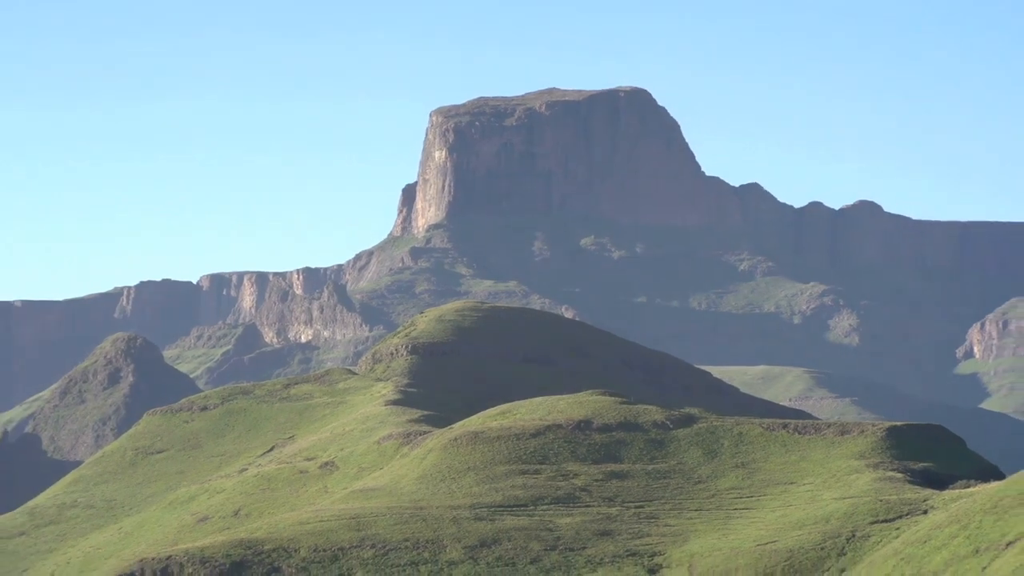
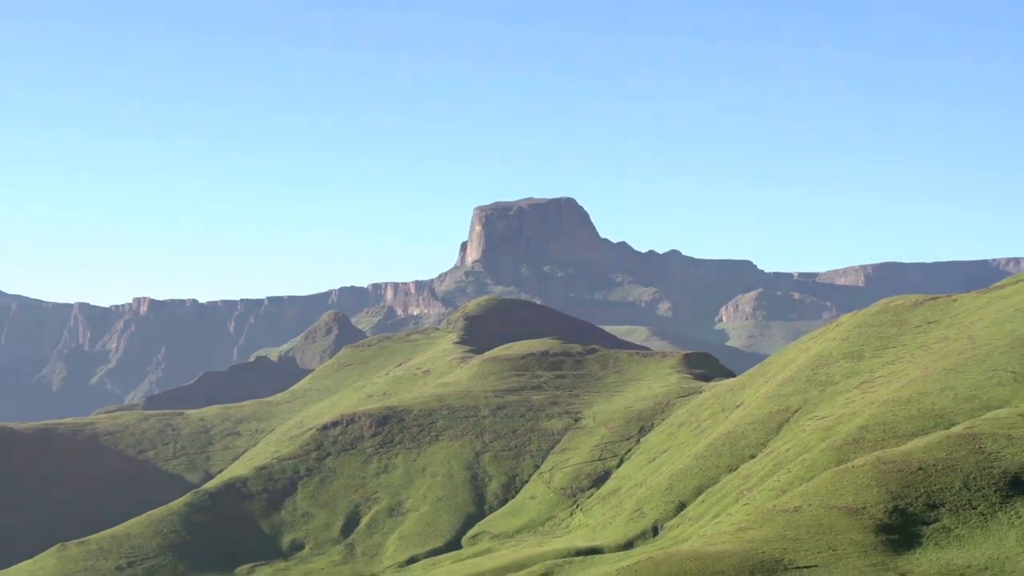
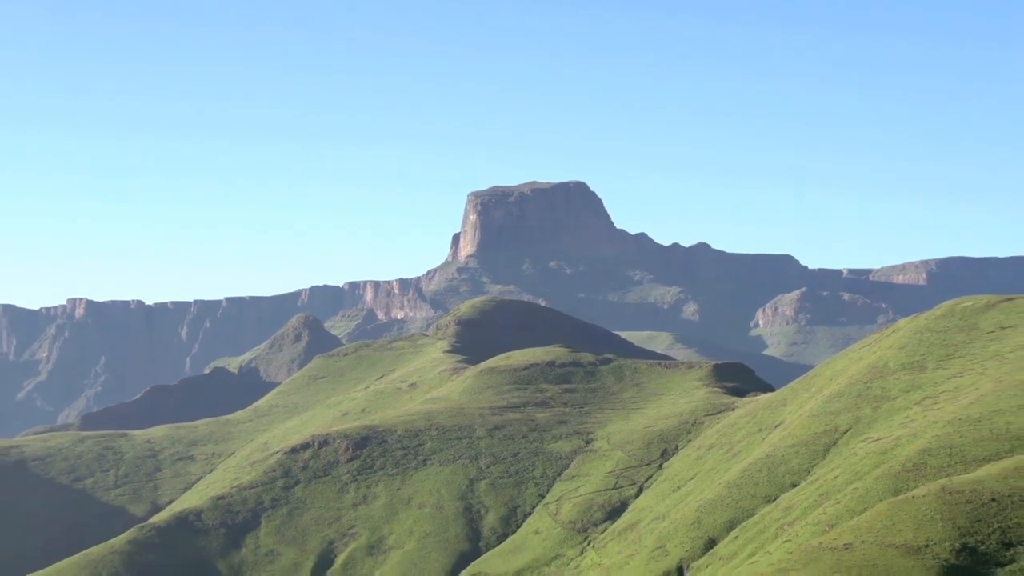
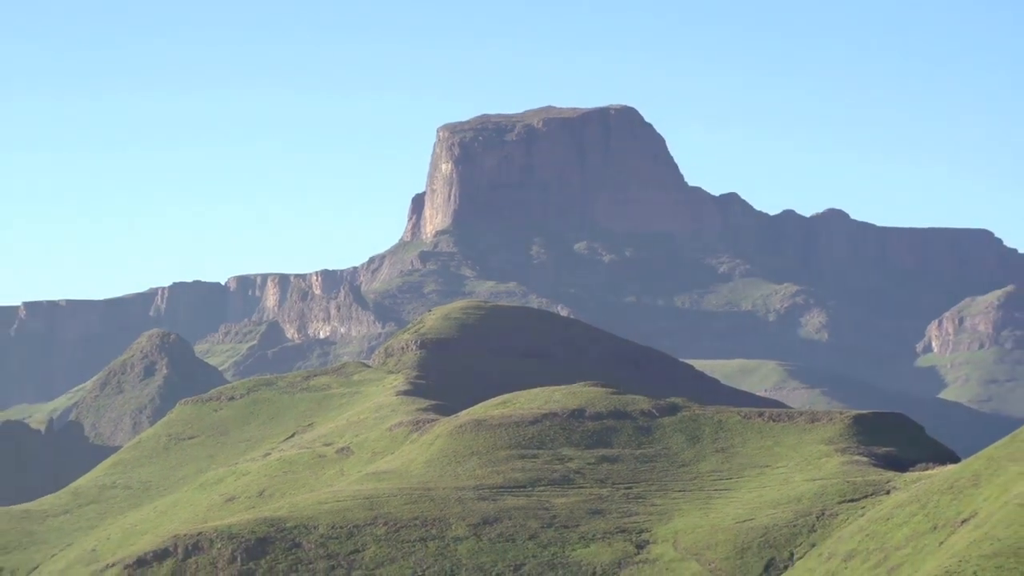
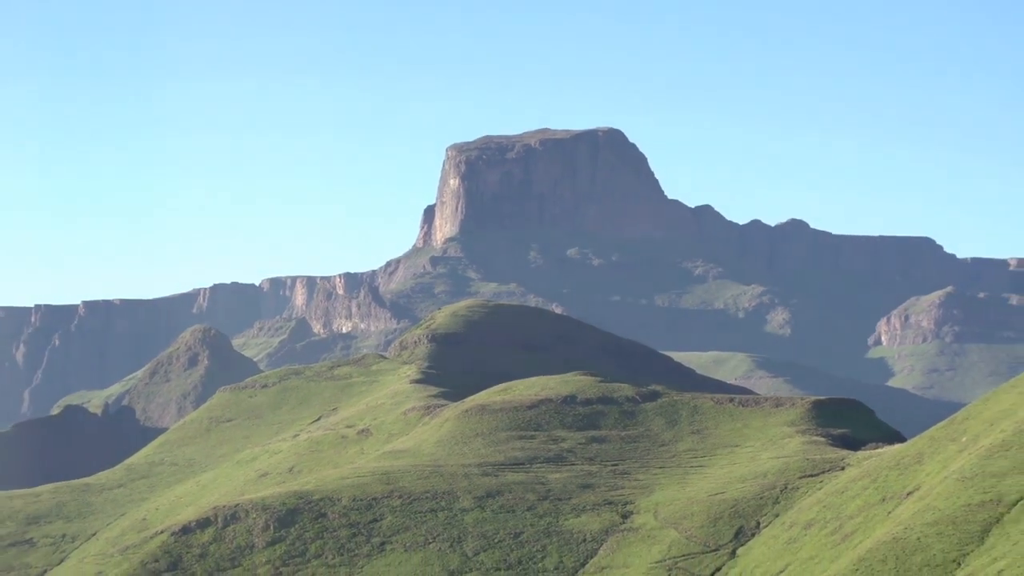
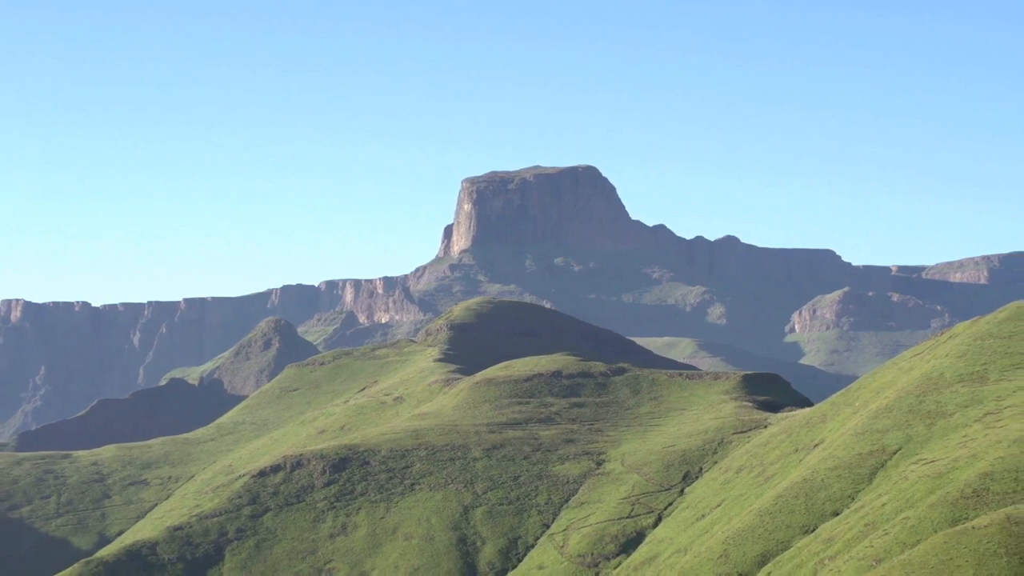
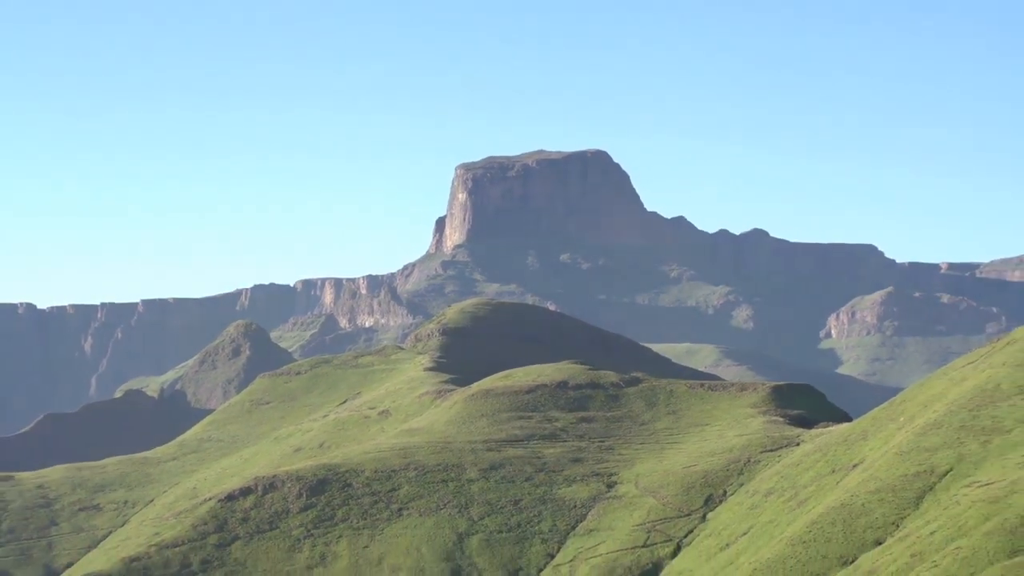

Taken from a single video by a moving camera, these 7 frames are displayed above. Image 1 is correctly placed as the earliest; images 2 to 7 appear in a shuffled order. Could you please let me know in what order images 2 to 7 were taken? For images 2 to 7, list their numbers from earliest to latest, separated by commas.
4, 5, 7, 6, 3, 2
